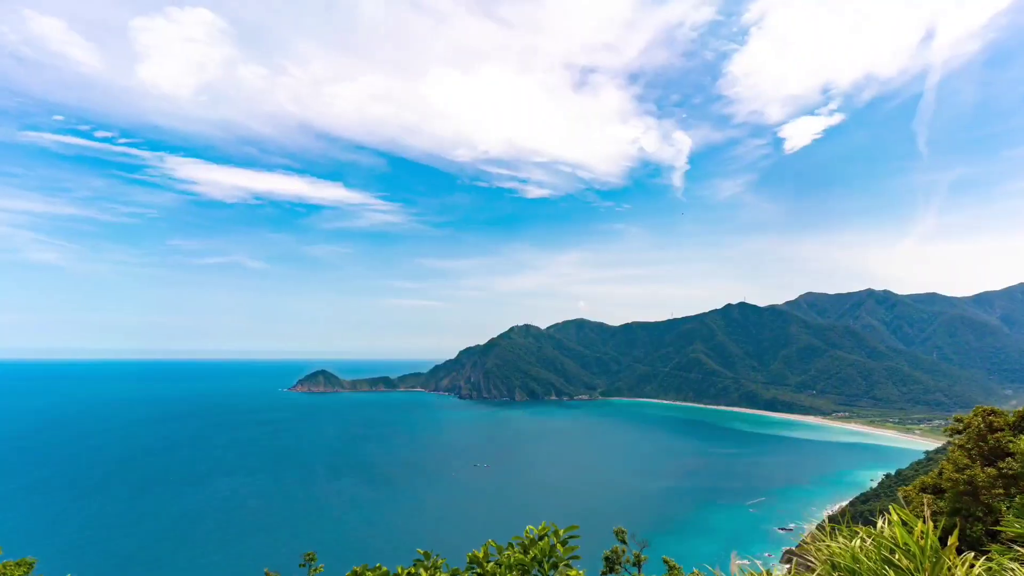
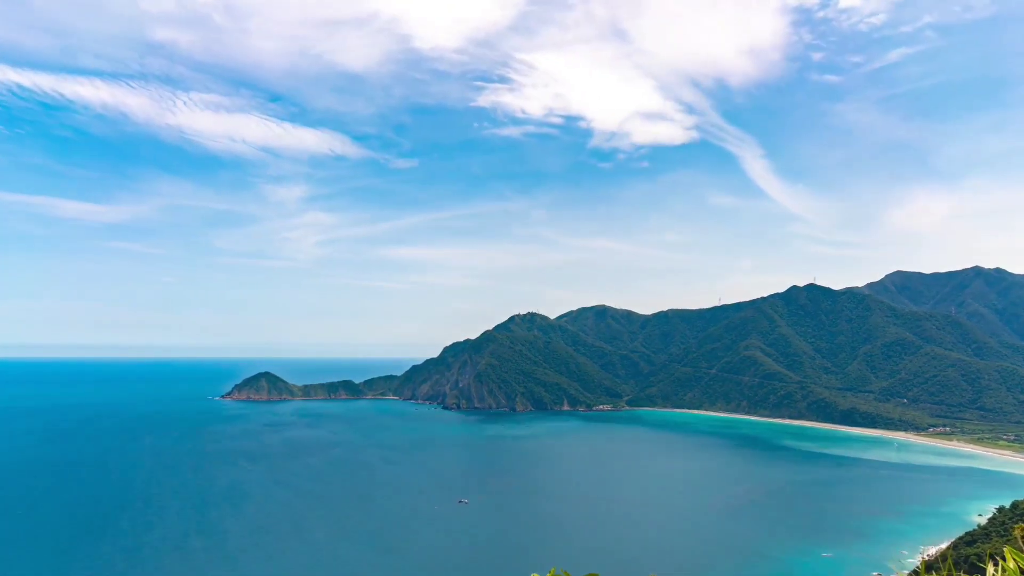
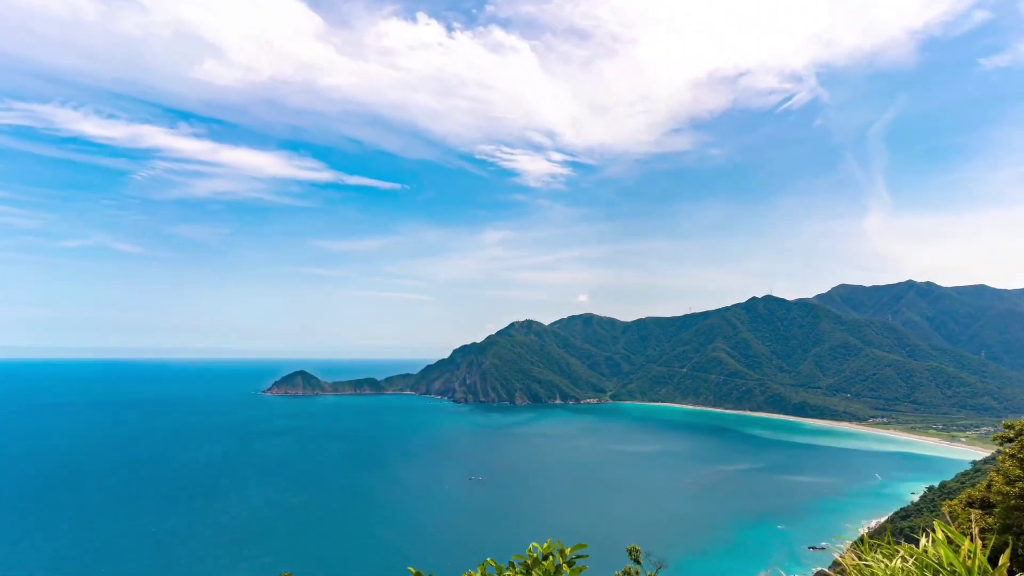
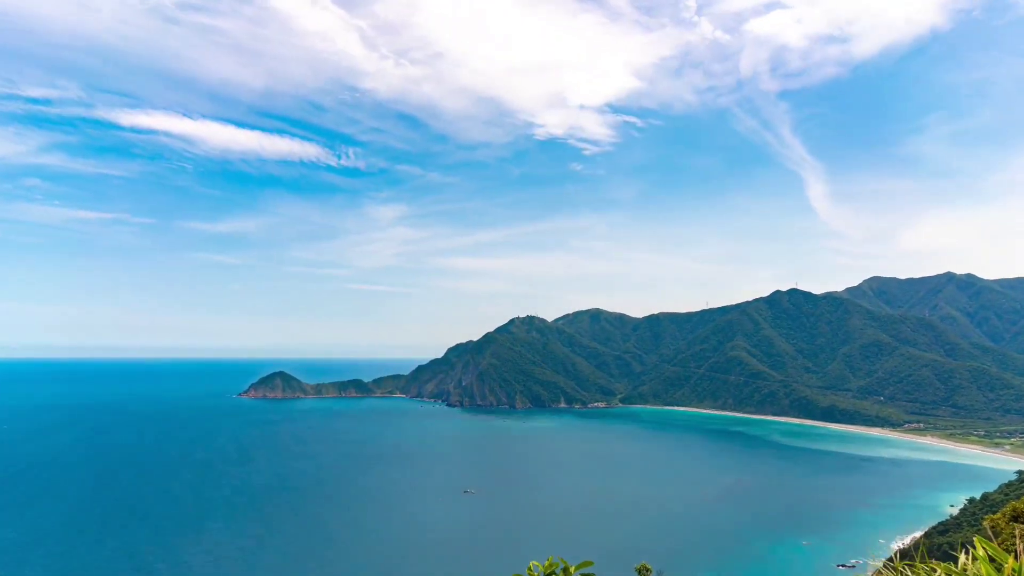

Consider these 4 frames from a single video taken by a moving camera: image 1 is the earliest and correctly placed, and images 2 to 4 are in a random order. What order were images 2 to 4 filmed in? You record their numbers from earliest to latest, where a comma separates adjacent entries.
3, 4, 2
